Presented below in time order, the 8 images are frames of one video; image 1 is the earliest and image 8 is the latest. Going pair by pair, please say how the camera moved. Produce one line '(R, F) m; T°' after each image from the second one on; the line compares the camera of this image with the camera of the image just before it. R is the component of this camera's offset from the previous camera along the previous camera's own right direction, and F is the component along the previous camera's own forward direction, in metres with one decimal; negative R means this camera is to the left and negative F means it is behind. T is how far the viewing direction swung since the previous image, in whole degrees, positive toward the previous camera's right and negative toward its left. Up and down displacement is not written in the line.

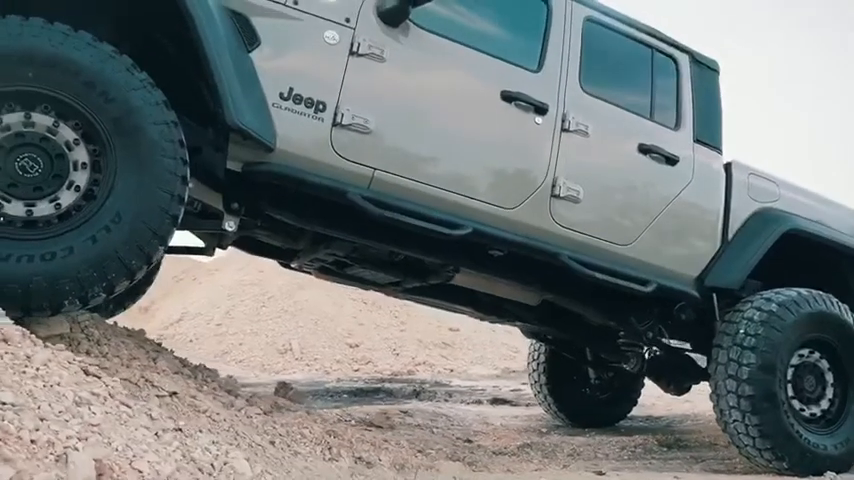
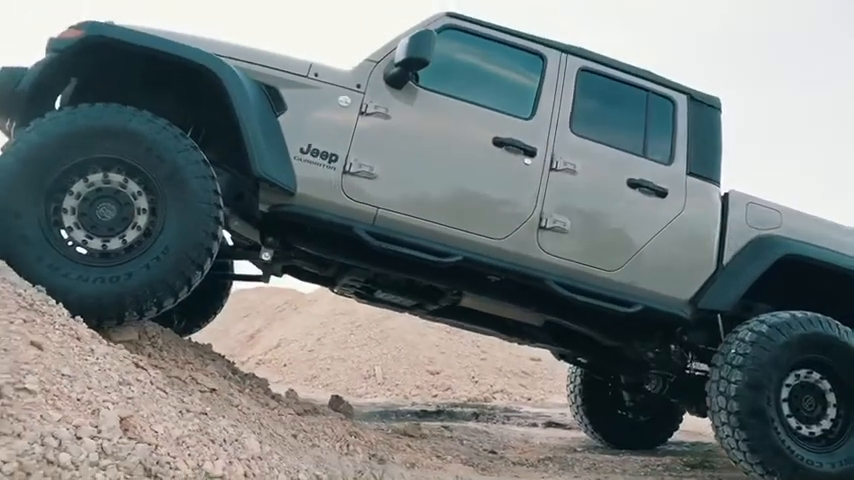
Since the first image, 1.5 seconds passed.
(+0.6, -0.6) m; -8°
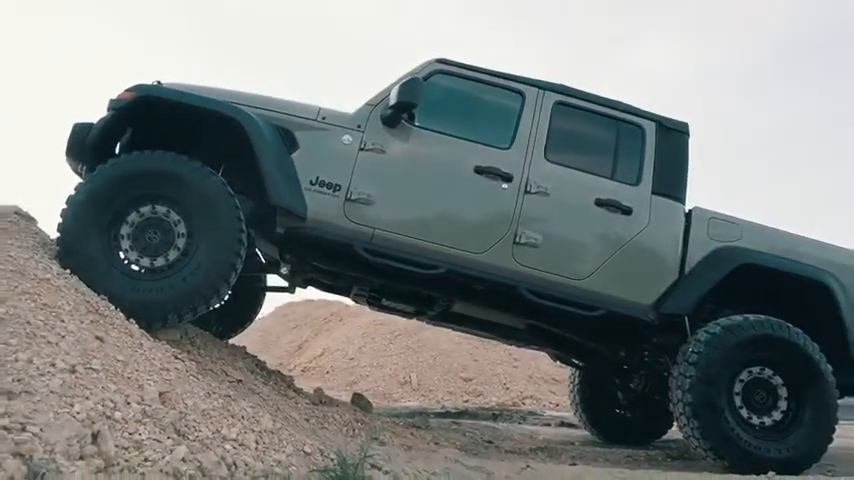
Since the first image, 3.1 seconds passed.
(+0.4, -0.8) m; -4°
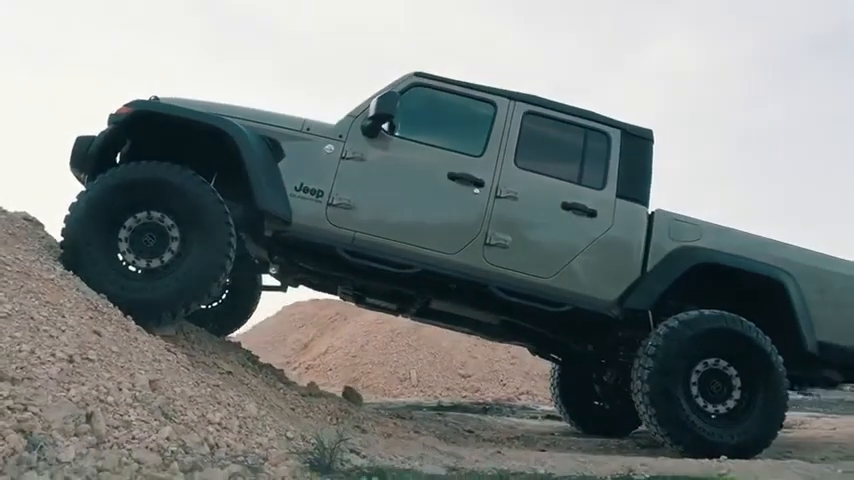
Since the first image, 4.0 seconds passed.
(+0.2, -0.4) m; -1°
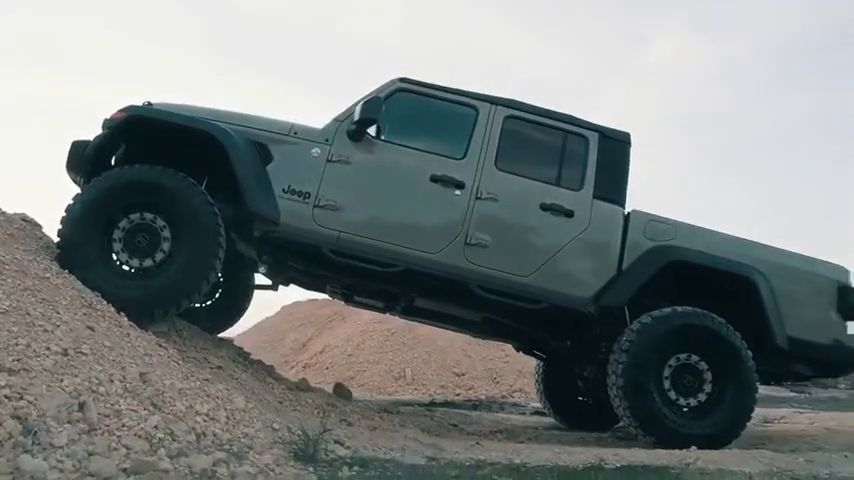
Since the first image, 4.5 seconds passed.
(+0.1, -0.2) m; 0°
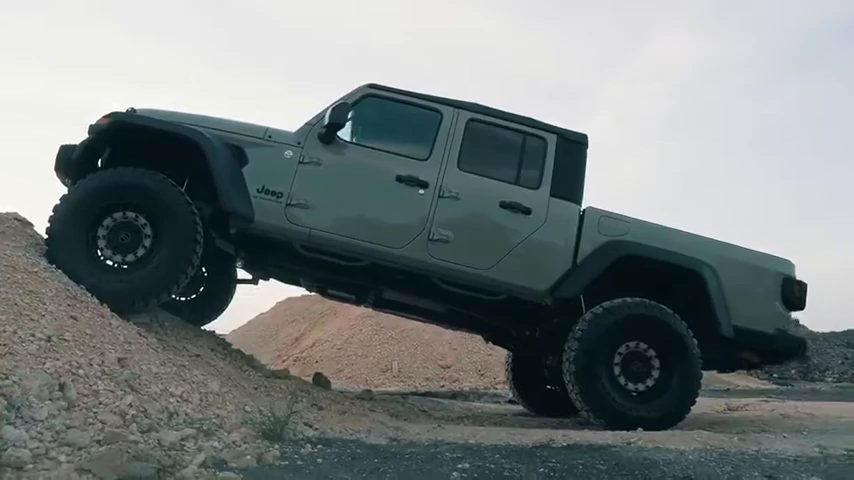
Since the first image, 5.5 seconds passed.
(+0.3, -0.4) m; 0°
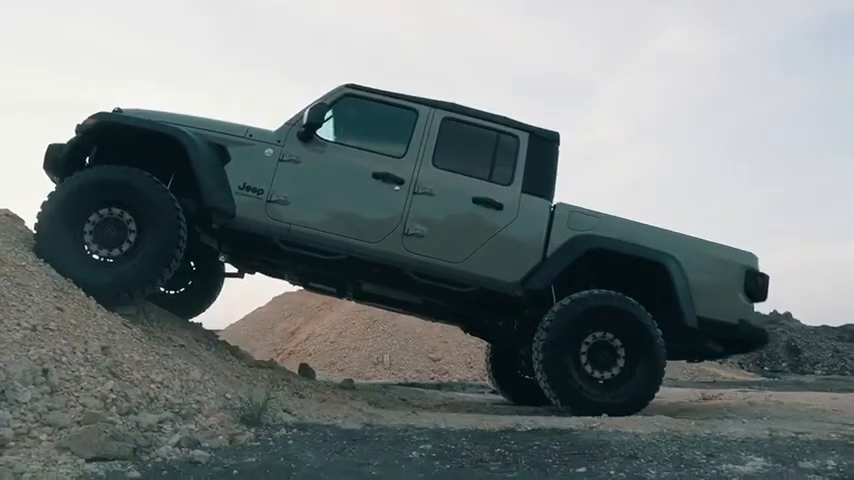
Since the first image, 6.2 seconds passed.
(+0.2, -0.3) m; 0°
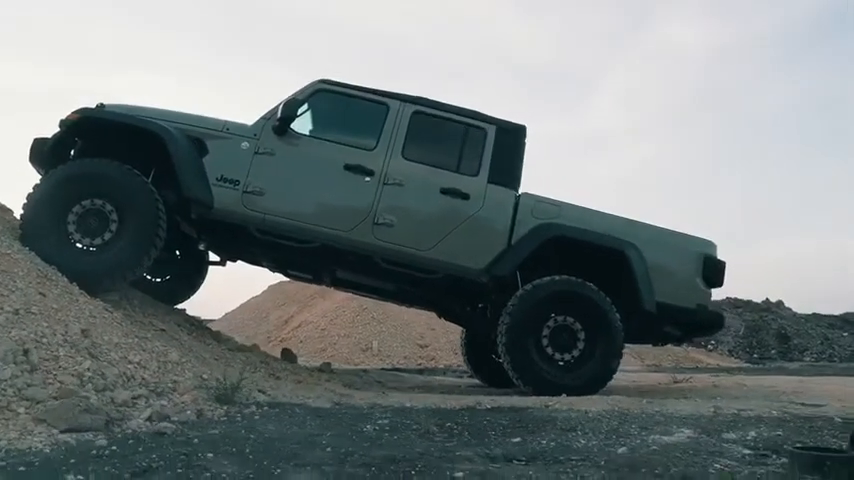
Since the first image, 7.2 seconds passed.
(+0.3, -0.3) m; 0°
